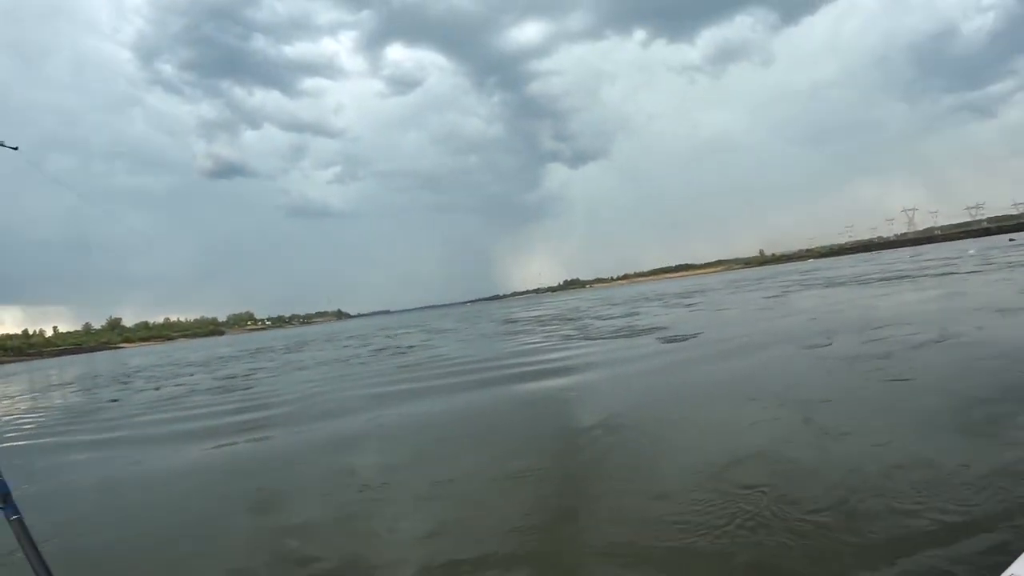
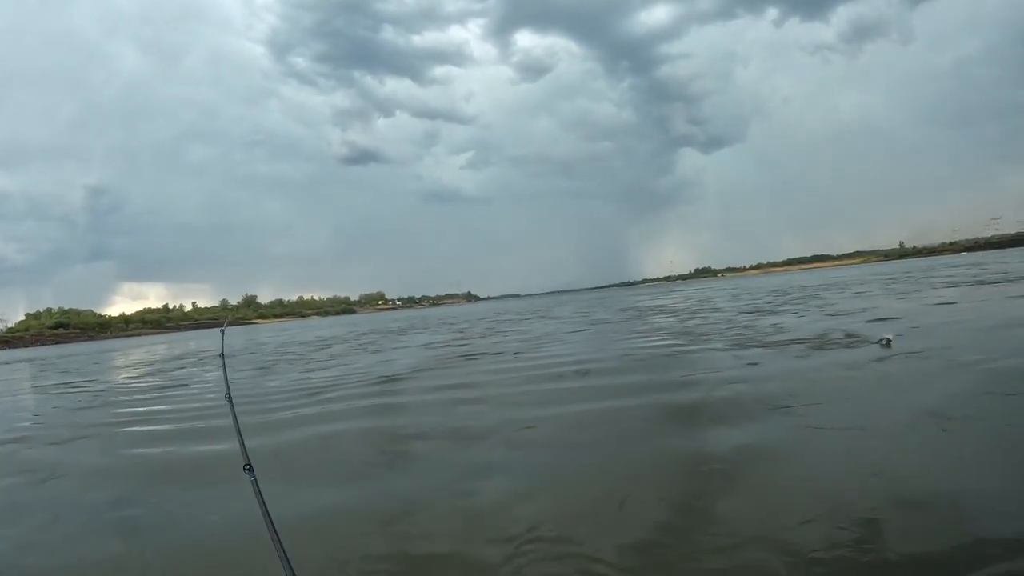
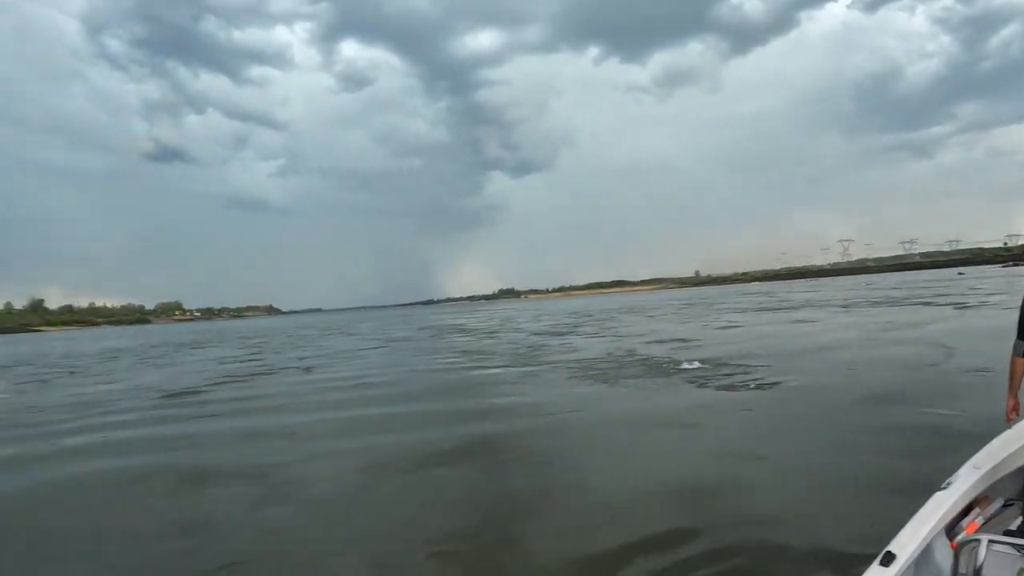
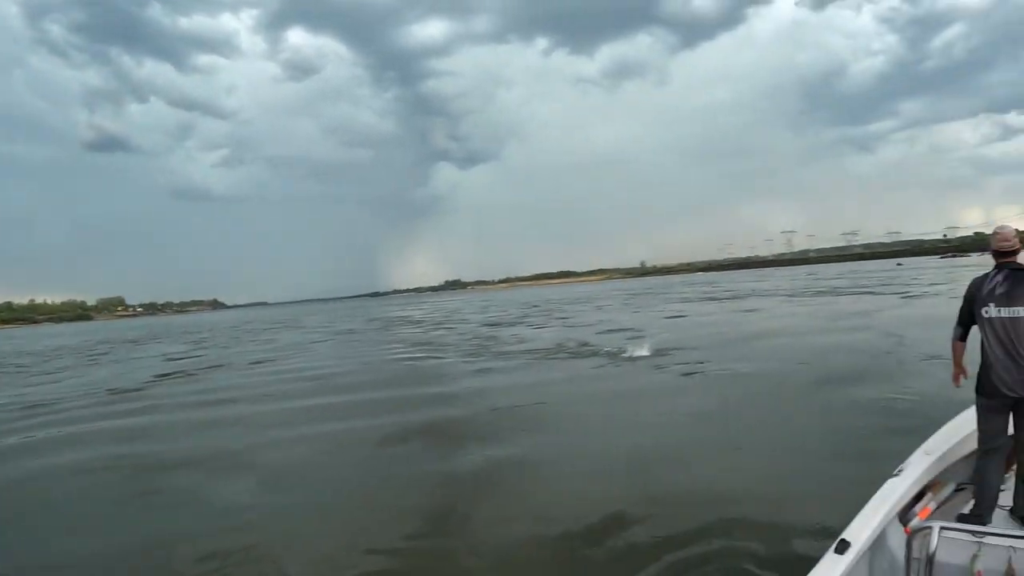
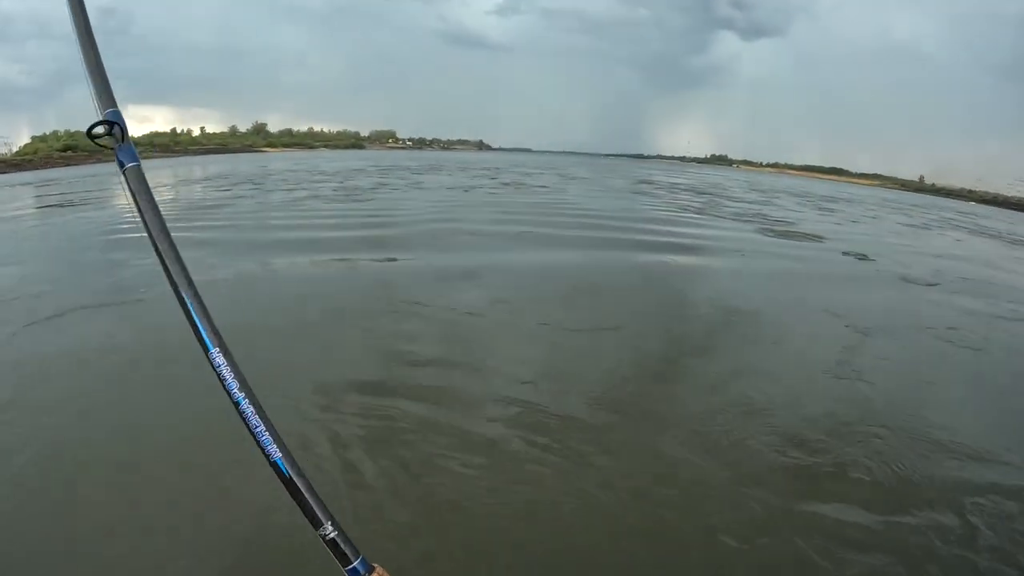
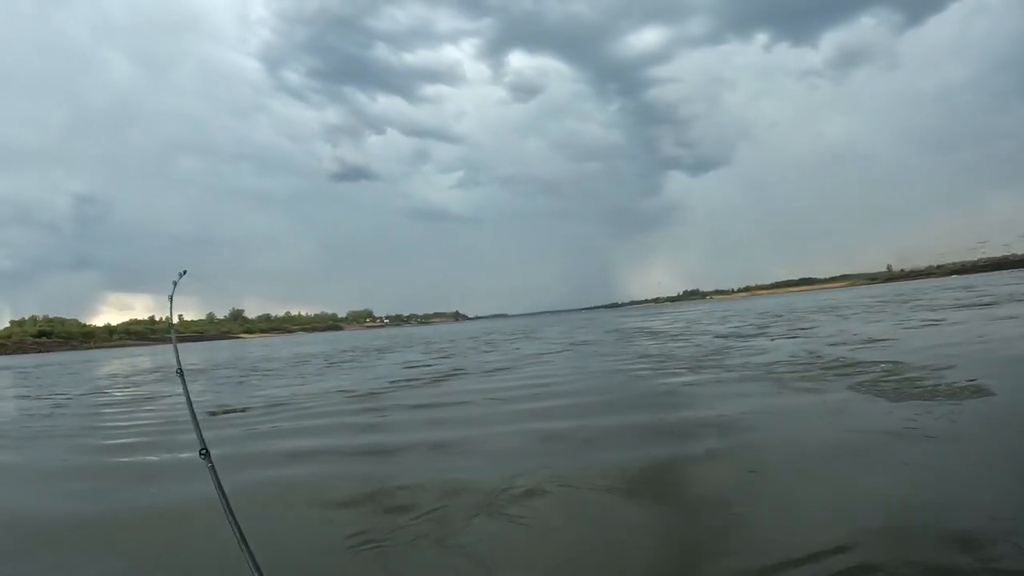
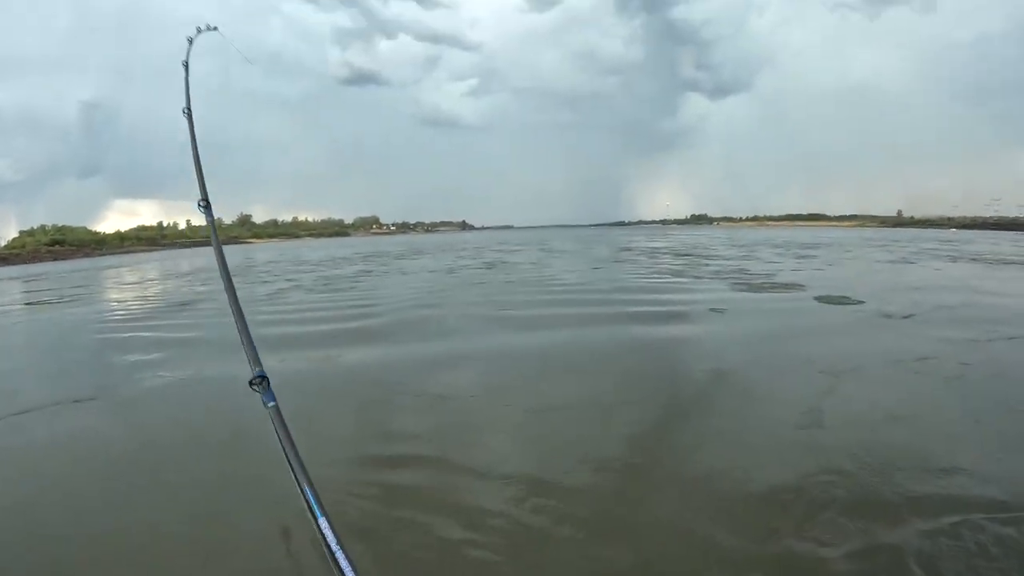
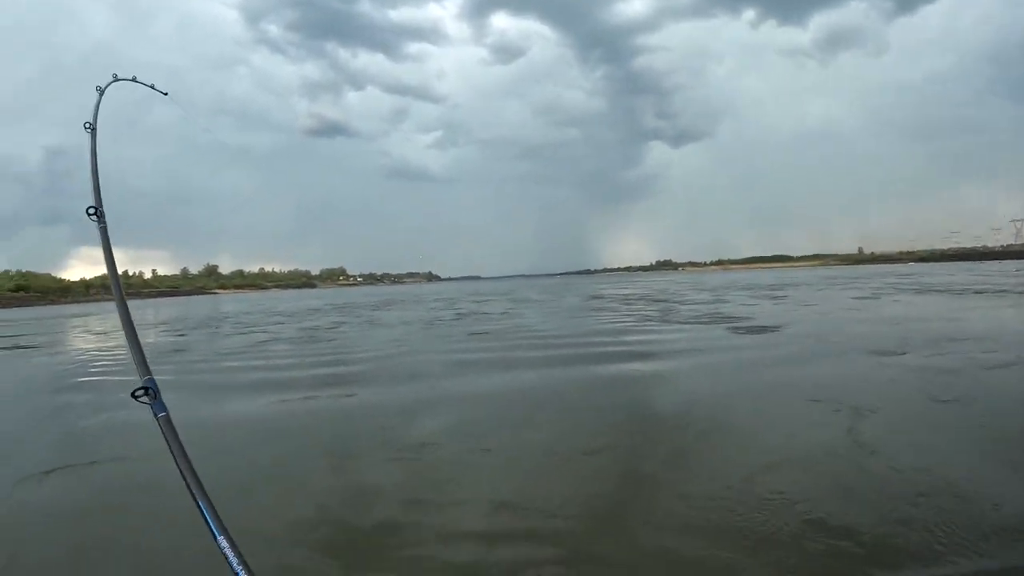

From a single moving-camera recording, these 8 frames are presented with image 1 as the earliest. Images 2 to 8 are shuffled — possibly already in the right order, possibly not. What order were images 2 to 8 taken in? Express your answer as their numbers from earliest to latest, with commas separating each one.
8, 5, 7, 2, 4, 3, 6
